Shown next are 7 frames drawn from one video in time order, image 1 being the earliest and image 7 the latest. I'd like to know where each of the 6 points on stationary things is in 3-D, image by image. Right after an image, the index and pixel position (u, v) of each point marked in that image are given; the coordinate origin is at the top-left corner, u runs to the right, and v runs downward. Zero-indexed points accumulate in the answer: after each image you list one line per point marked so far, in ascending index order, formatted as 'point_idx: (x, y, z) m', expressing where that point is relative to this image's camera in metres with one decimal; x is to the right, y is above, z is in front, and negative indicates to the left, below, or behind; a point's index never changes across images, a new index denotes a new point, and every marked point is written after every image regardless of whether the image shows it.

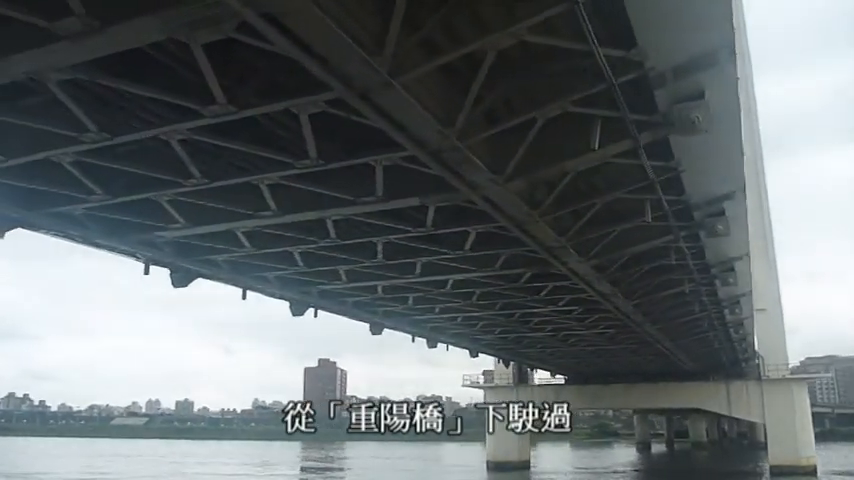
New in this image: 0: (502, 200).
0: (+1.5, +0.8, +15.9) m
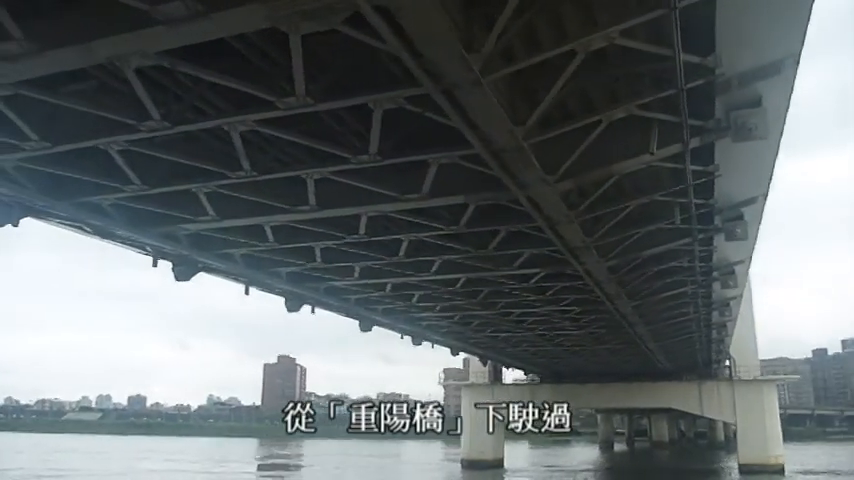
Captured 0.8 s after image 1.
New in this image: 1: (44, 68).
0: (+2.4, +0.8, +15.9) m
1: (-4.9, +2.2, +10.1) m
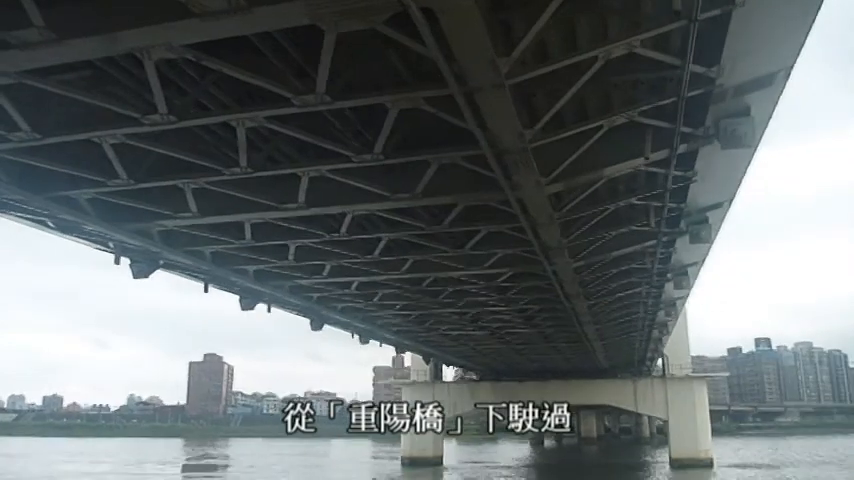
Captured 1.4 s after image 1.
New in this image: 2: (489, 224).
0: (+2.2, +0.8, +16.2) m
1: (-4.5, +2.3, +9.7) m
2: (+1.5, +0.4, +18.2) m
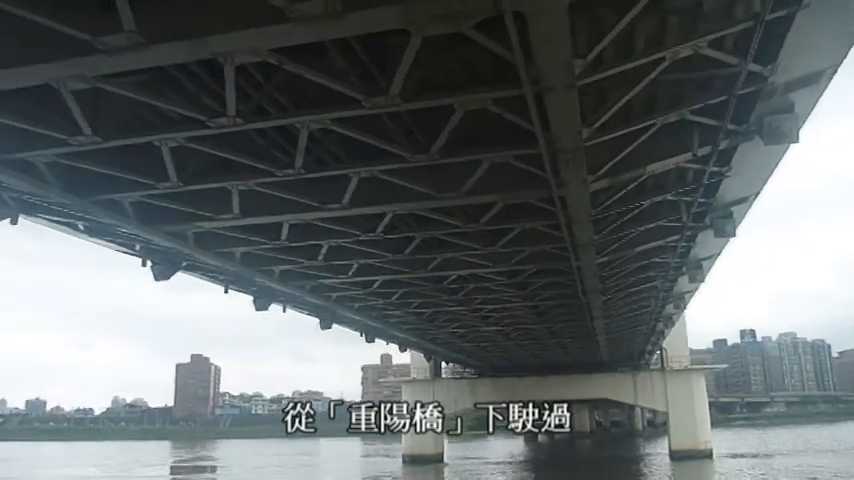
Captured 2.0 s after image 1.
0: (+3.1, +0.8, +16.4) m
1: (-3.5, +2.2, +9.8) m
2: (+2.3, +0.4, +18.4) m
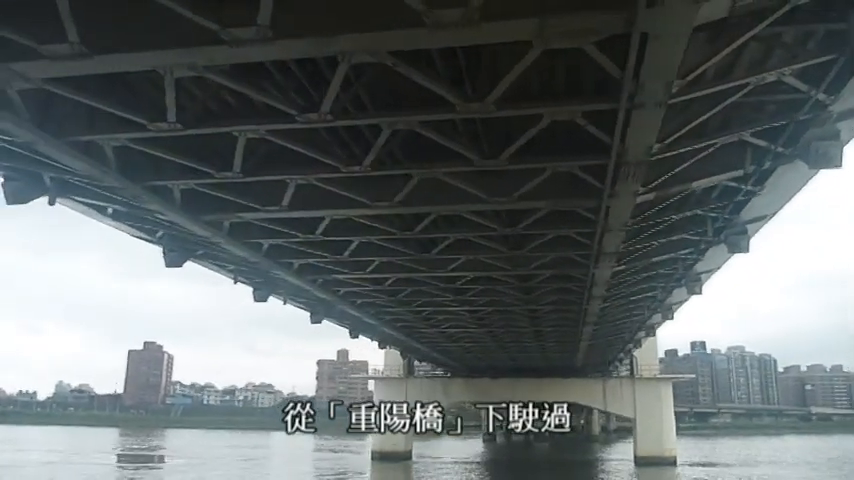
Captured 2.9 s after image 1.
0: (+4.1, +0.6, +16.9) m
1: (-2.0, +2.3, +9.9) m
2: (+3.2, +0.3, +18.8) m
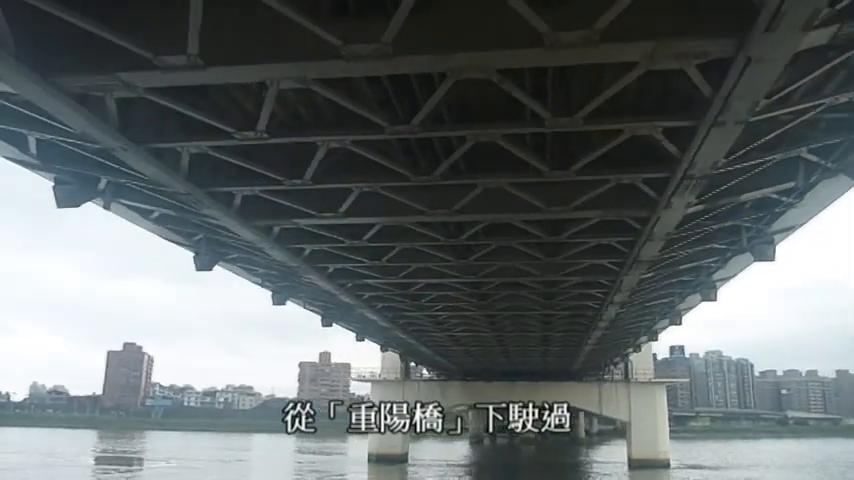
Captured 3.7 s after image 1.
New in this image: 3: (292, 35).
0: (+5.3, +0.4, +17.4) m
1: (-0.6, +2.2, +10.2) m
2: (+4.3, +0.1, +19.3) m
3: (-1.8, +2.7, +10.3) m
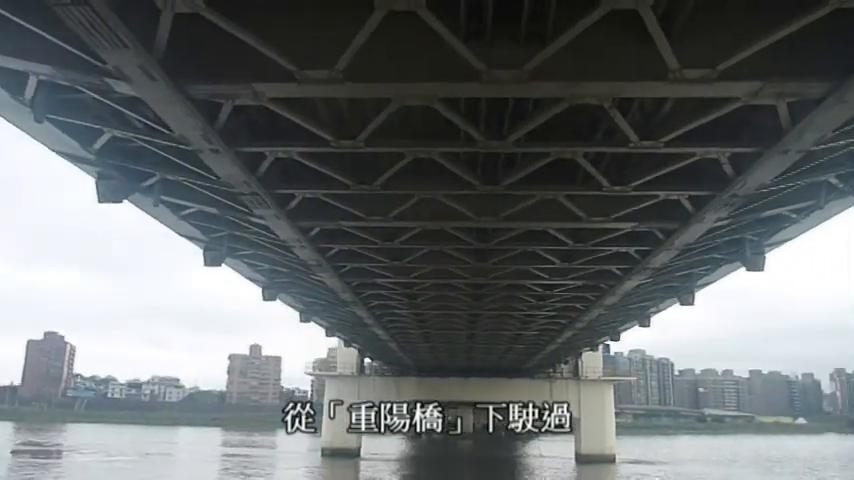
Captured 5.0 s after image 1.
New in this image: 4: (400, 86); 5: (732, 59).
0: (+6.3, +0.2, +18.8) m
1: (+1.2, +2.0, +11.0) m
2: (+5.2, -0.2, +20.6) m
3: (0.0, +2.6, +11.0) m
4: (-0.3, +2.2, +11.0) m
5: (+3.9, +2.3, +10.1) m
